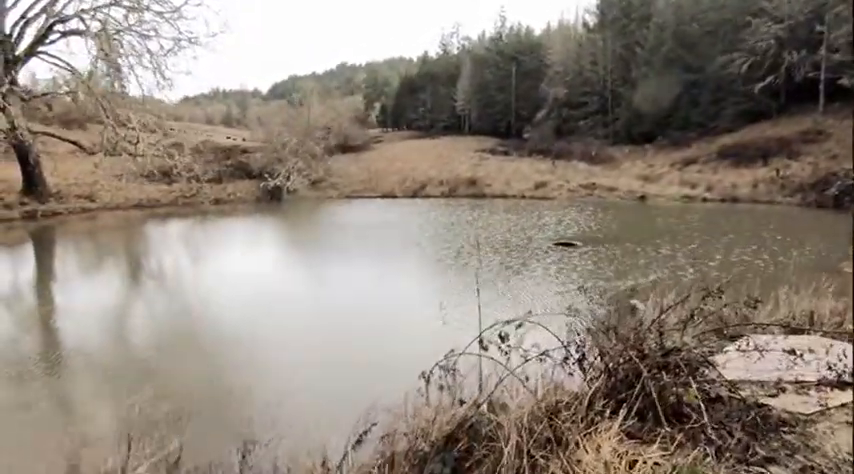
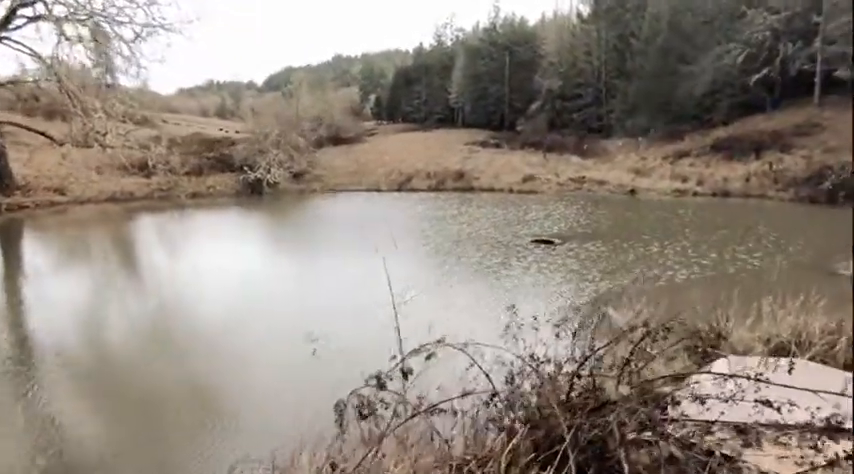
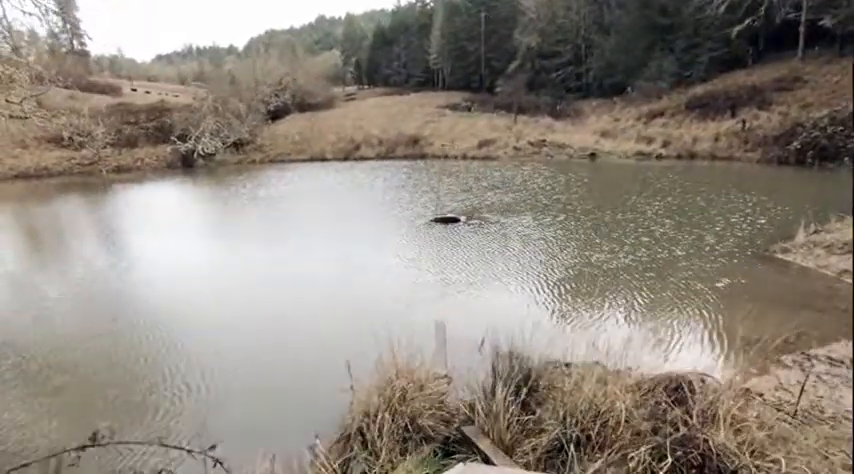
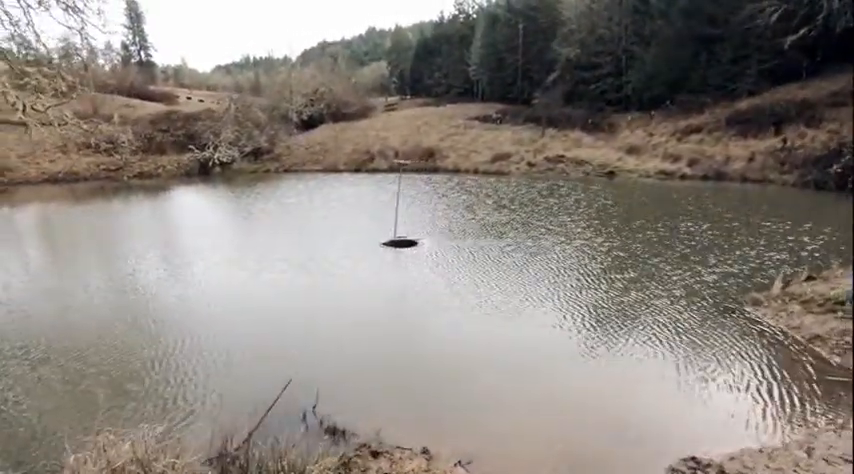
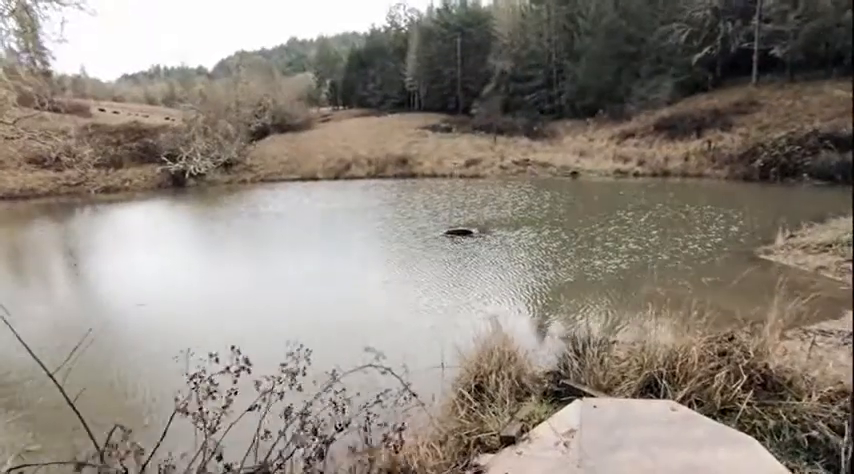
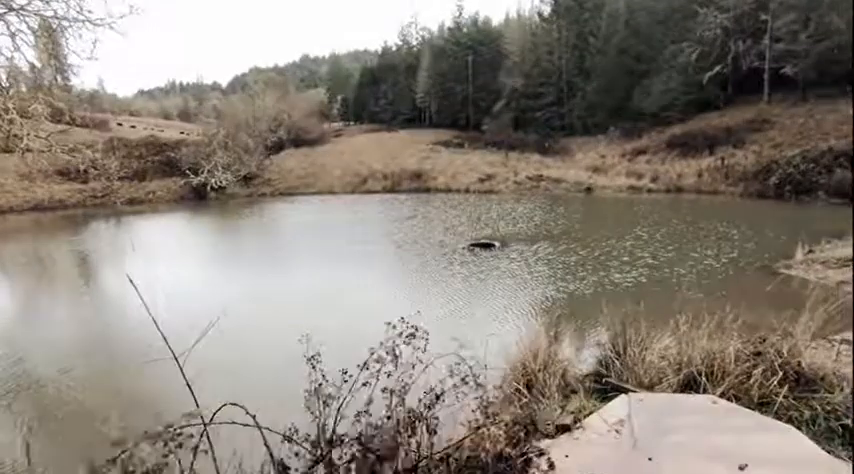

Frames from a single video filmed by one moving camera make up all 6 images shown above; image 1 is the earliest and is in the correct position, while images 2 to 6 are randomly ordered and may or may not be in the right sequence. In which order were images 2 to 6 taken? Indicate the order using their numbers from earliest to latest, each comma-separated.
2, 6, 5, 3, 4
